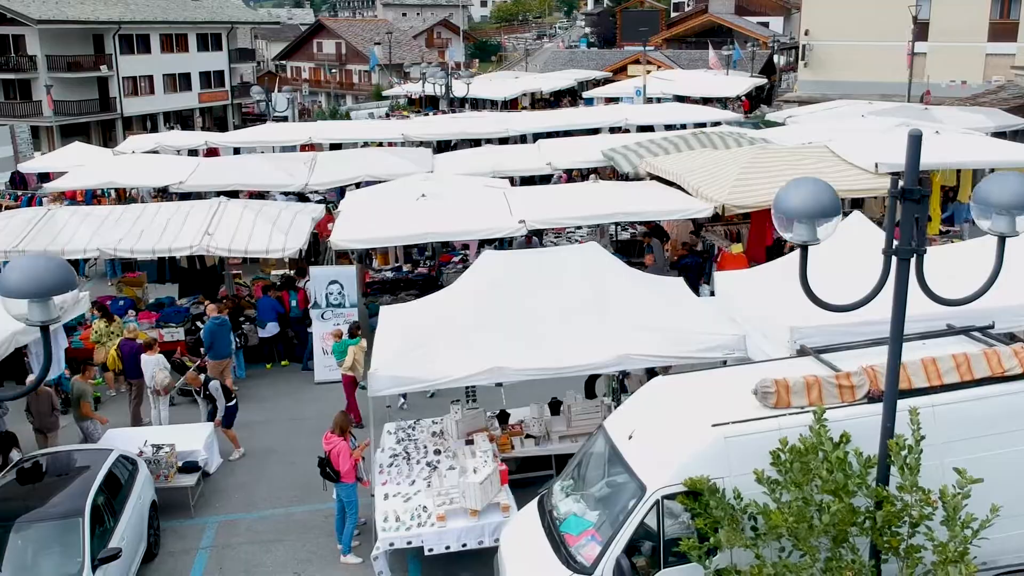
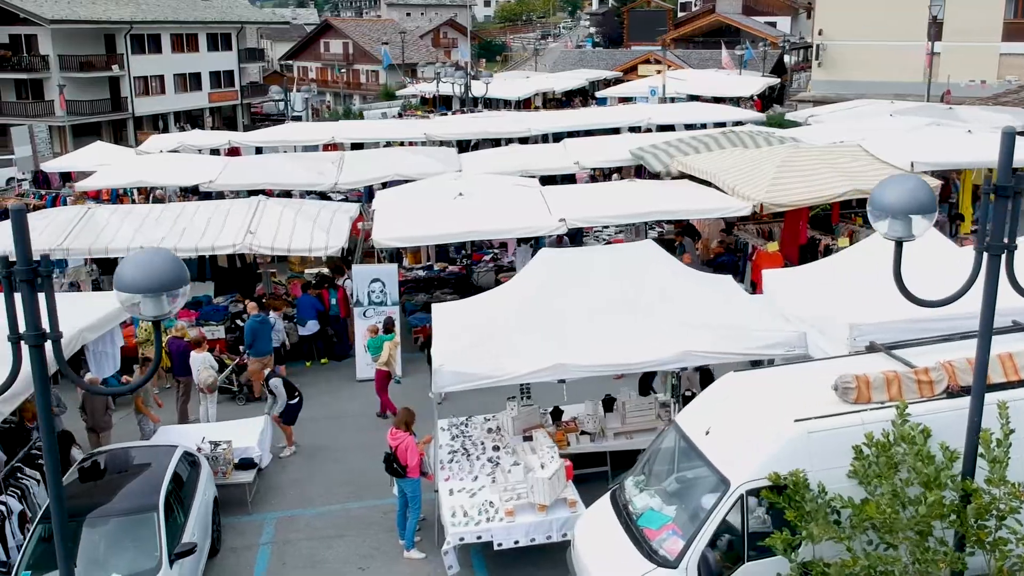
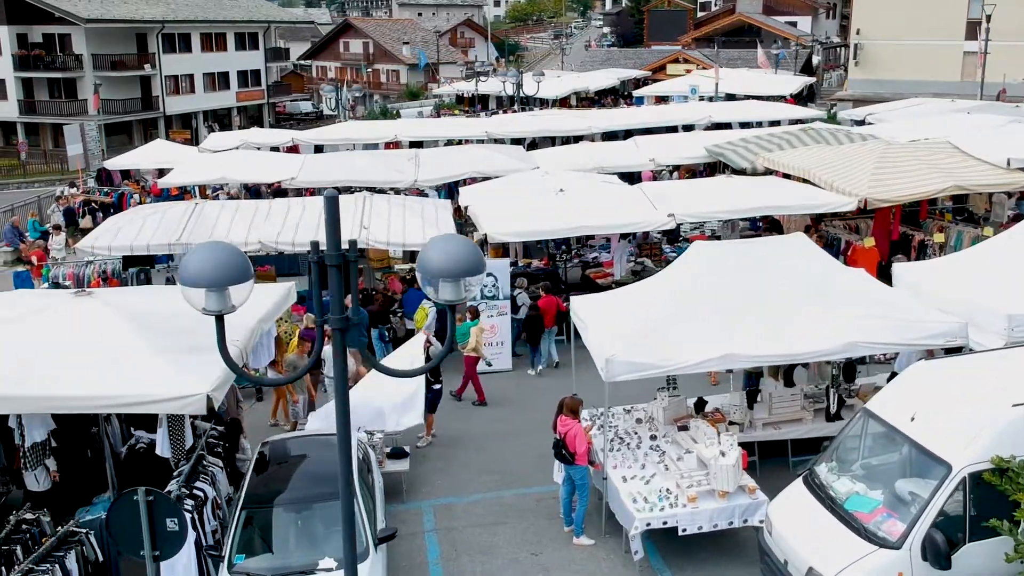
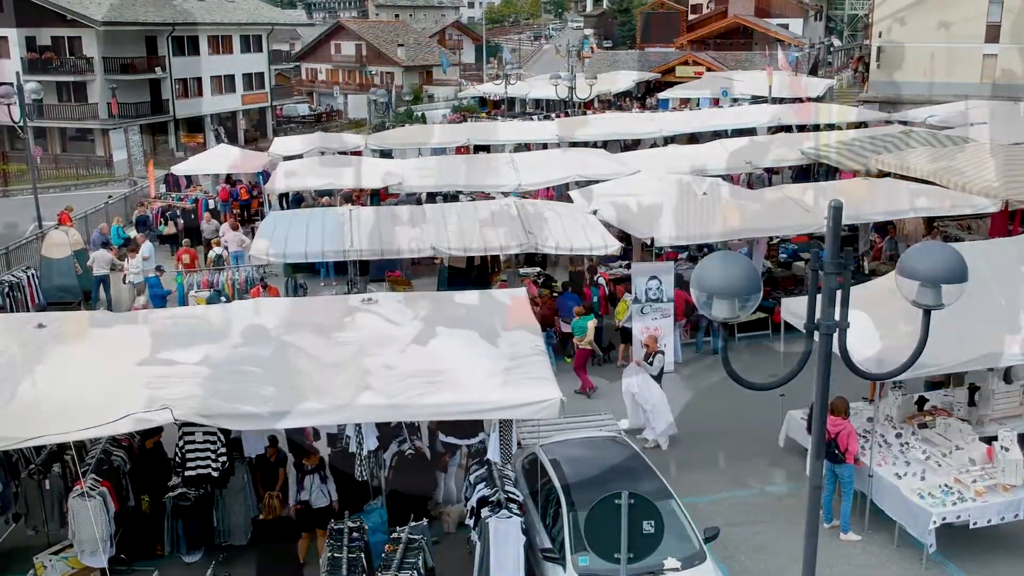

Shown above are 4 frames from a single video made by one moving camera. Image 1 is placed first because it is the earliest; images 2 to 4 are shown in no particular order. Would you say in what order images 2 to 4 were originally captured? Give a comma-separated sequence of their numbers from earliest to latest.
2, 3, 4
